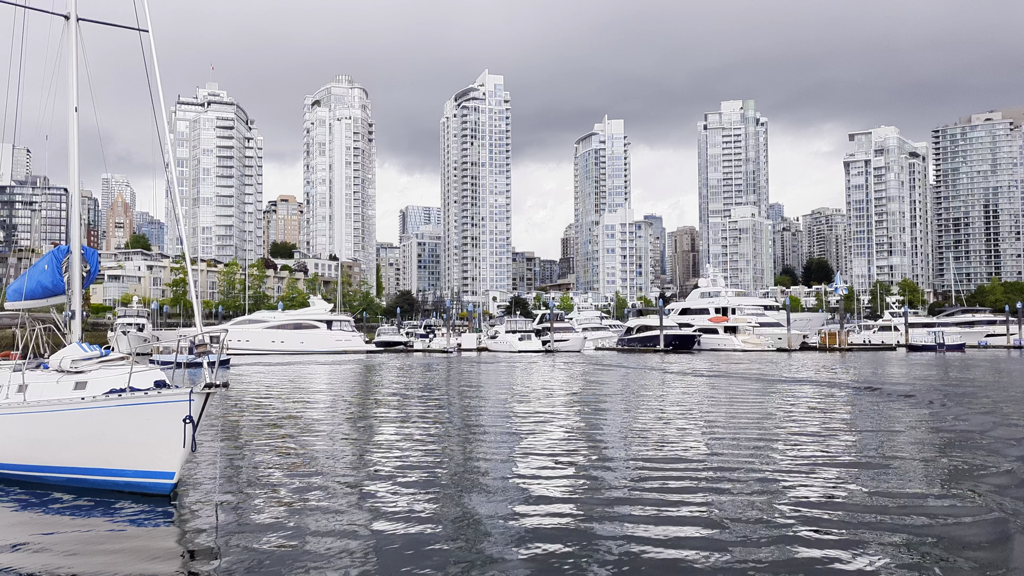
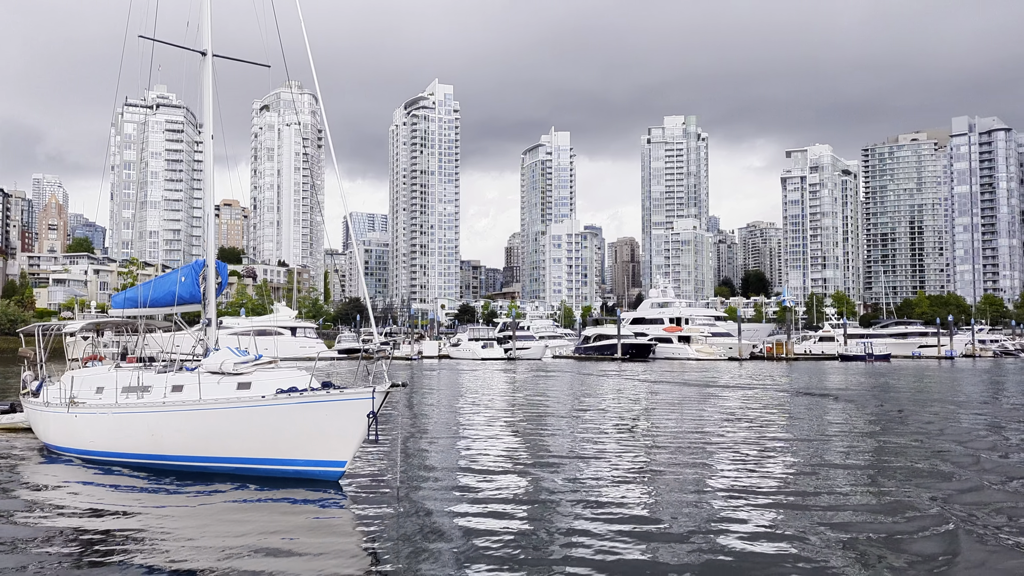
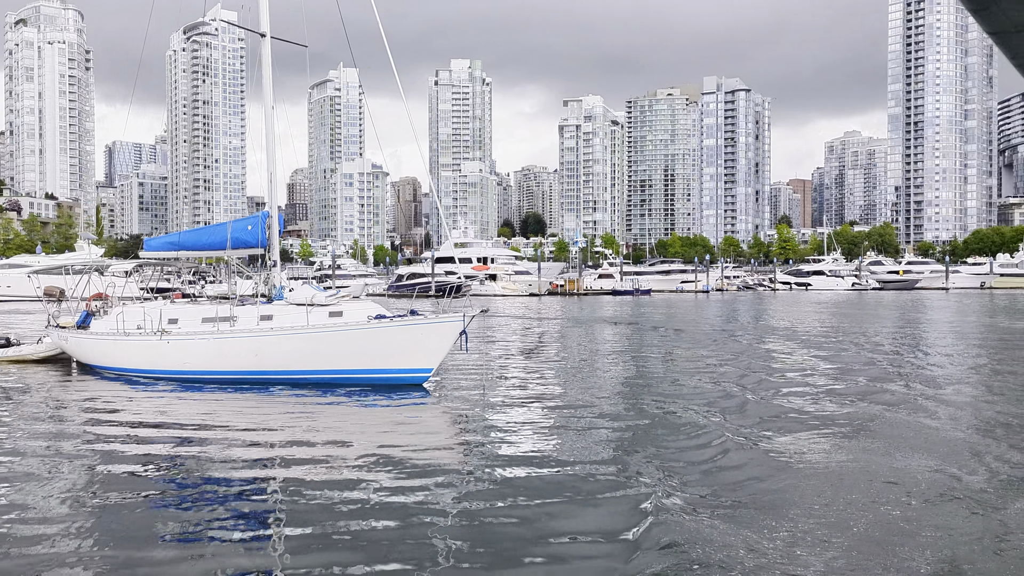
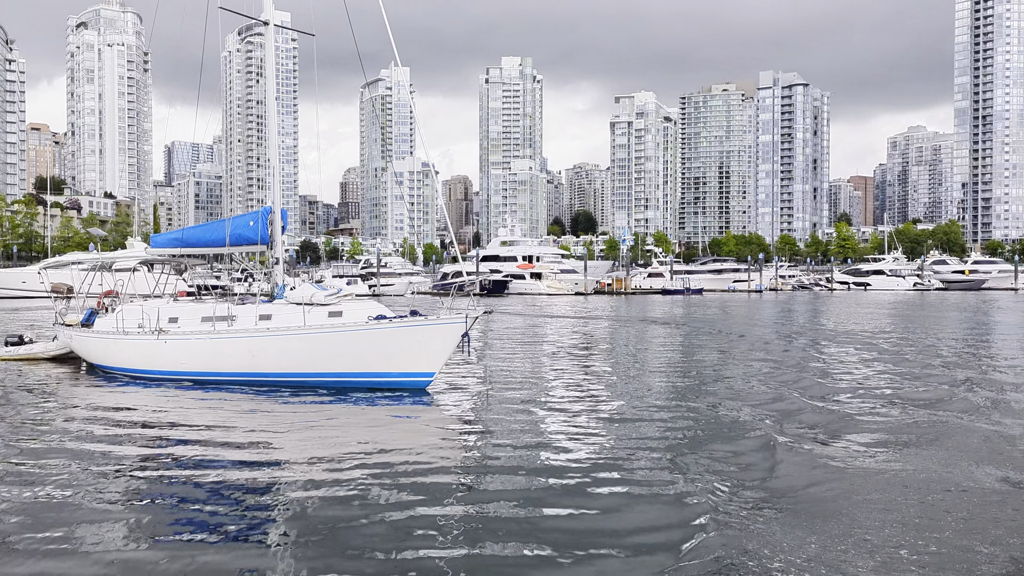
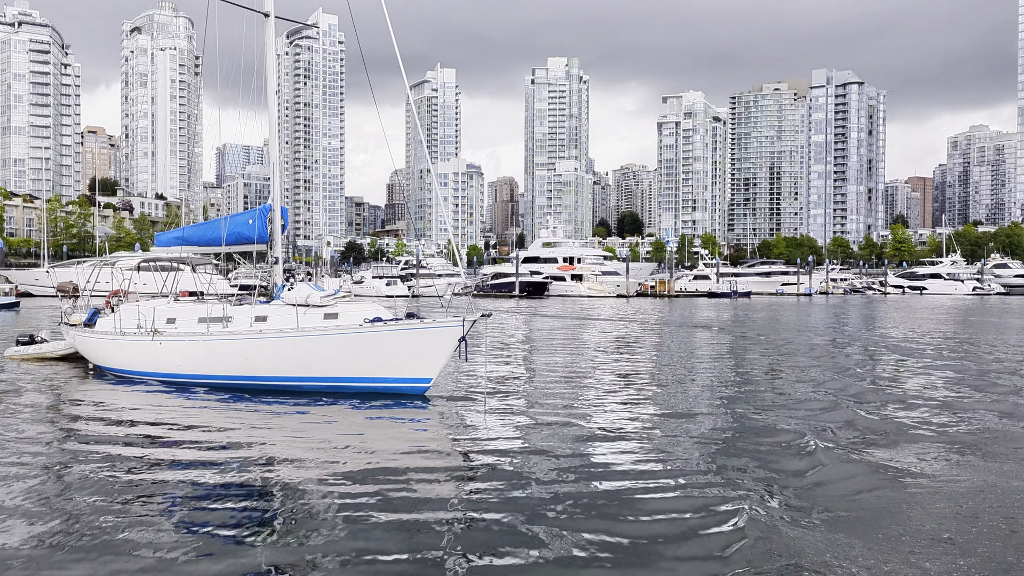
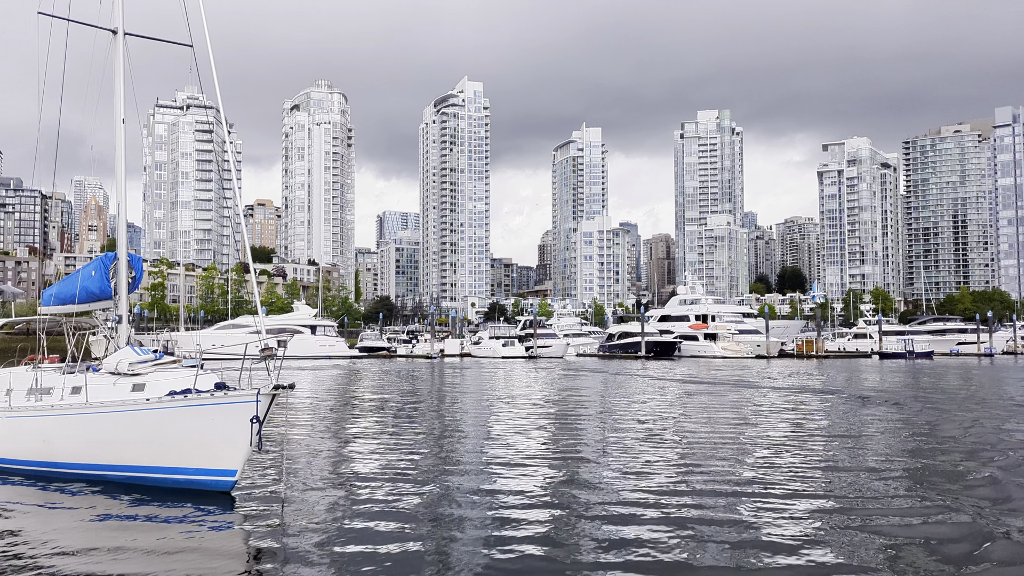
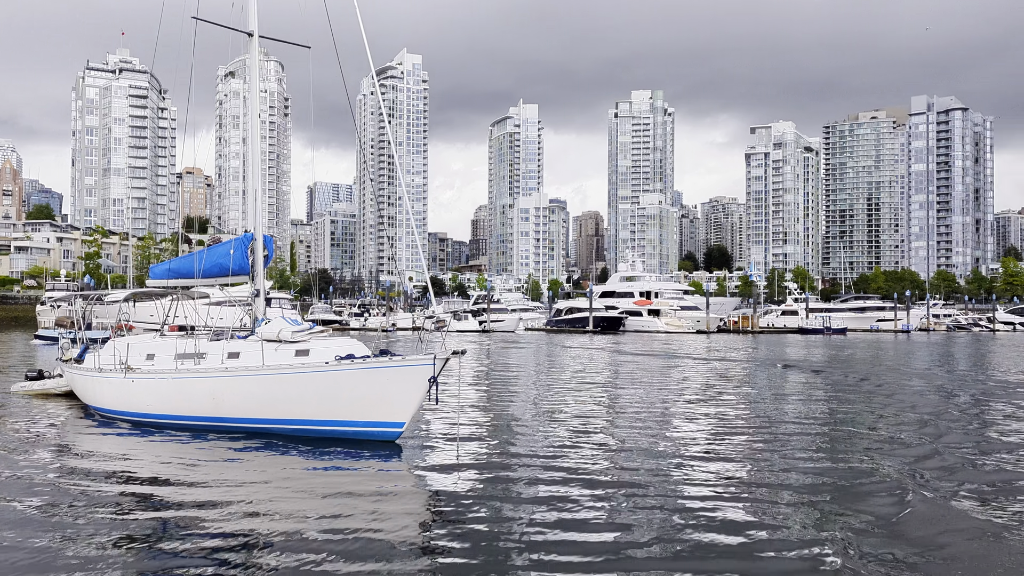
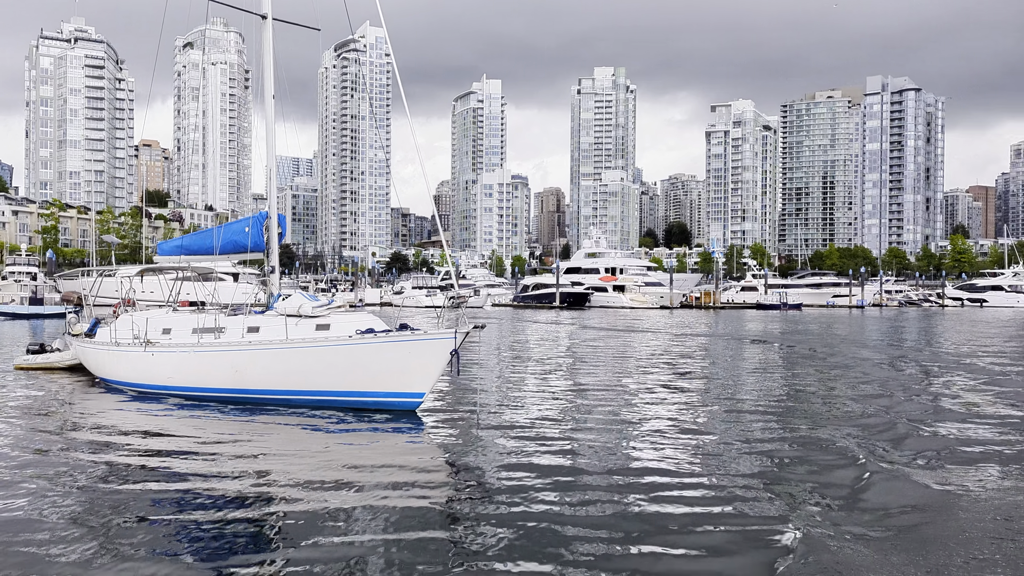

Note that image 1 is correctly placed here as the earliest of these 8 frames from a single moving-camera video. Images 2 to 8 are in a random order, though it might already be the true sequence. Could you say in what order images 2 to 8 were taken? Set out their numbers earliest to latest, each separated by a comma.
6, 2, 7, 8, 5, 4, 3
